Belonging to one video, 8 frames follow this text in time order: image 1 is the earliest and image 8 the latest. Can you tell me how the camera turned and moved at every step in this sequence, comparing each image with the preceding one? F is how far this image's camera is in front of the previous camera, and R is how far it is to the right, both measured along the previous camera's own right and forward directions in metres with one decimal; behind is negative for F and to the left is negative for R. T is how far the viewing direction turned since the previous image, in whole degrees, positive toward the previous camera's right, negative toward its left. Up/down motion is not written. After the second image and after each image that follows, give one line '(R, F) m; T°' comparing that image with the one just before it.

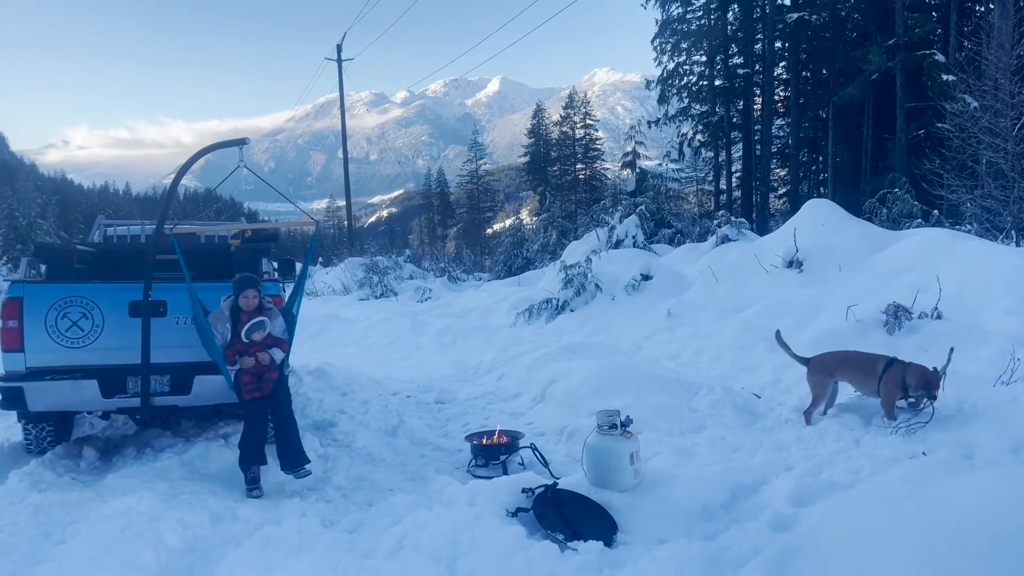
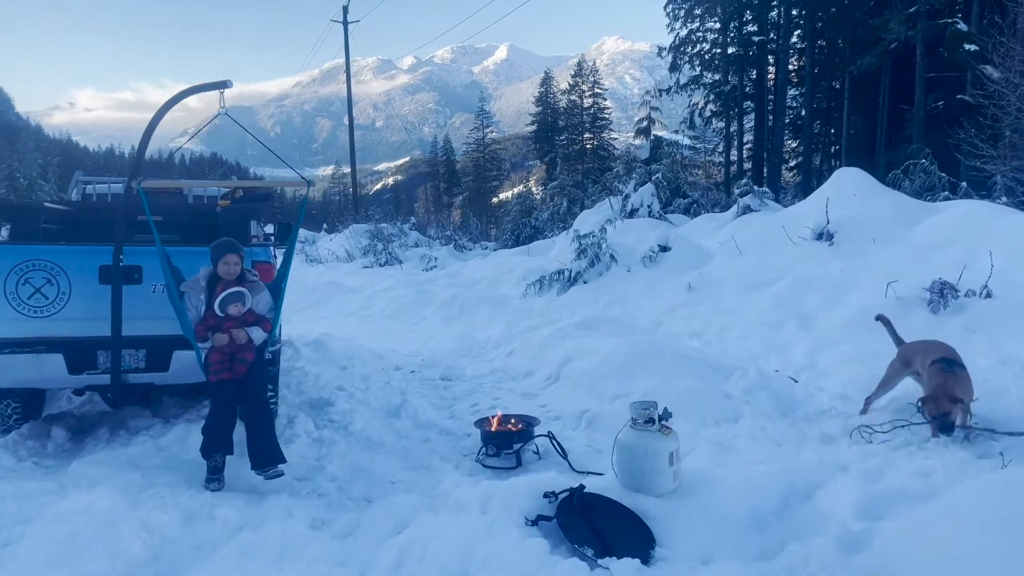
(-0.1, +0.6) m; 0°
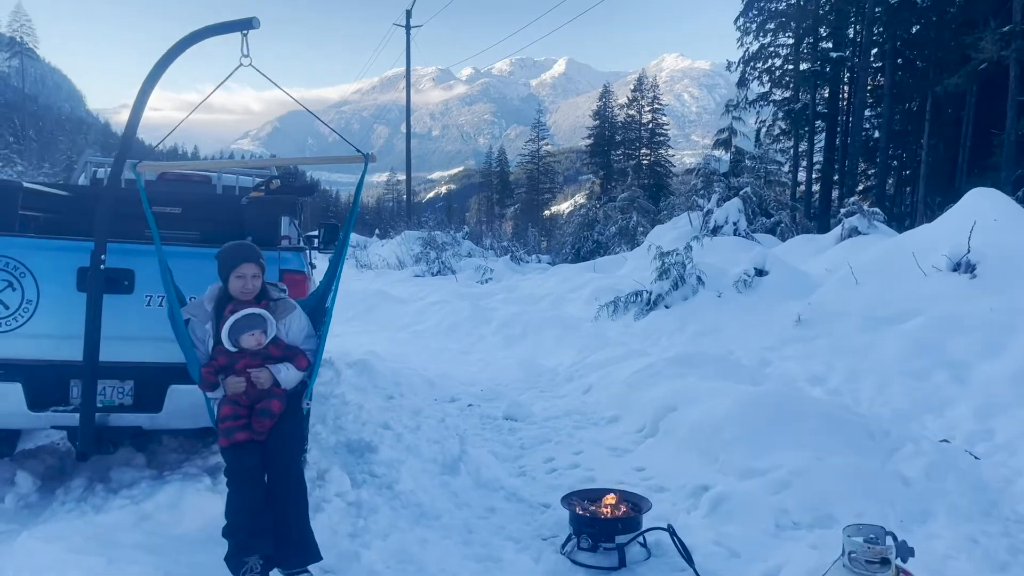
(-0.3, +1.2) m; -3°
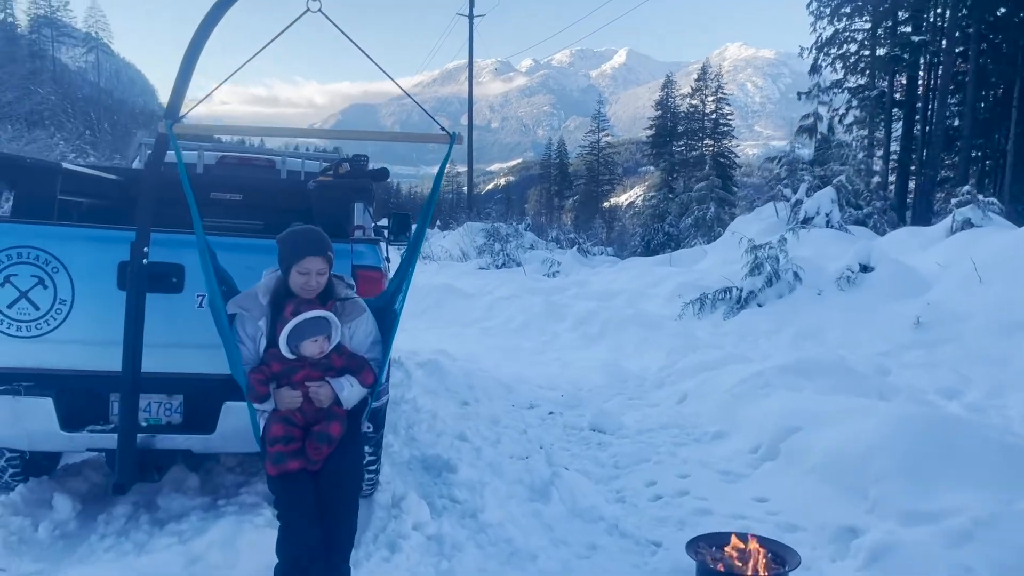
(-0.2, +0.6) m; -4°
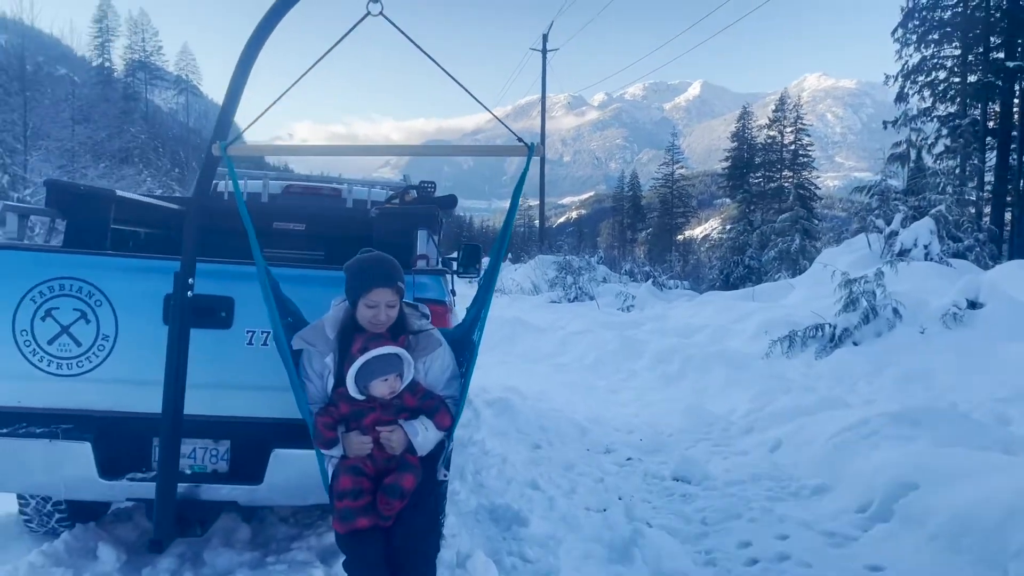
(0.0, +0.3) m; -5°
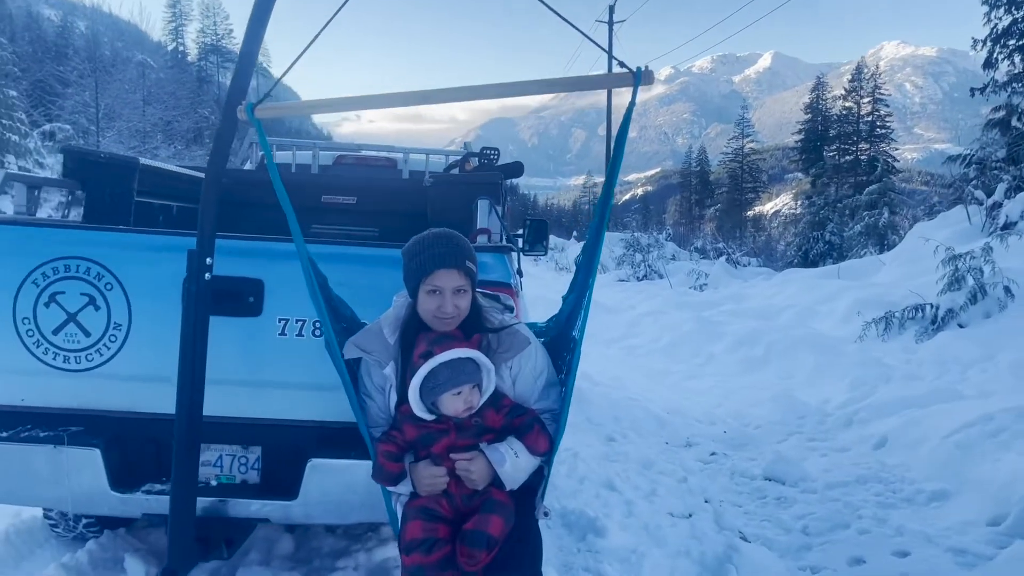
(0.0, +0.5) m; -5°
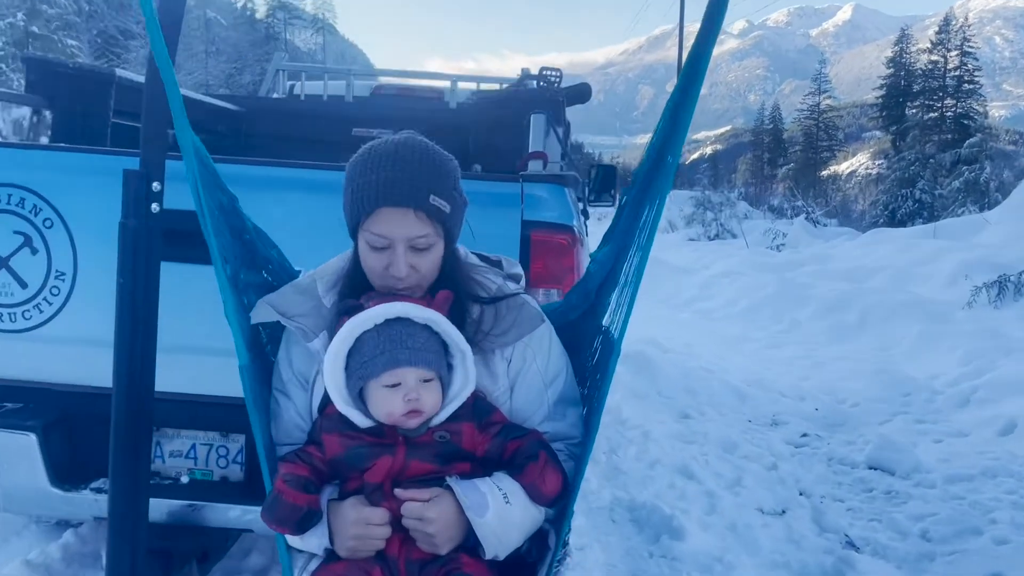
(0.0, +0.6) m; -4°
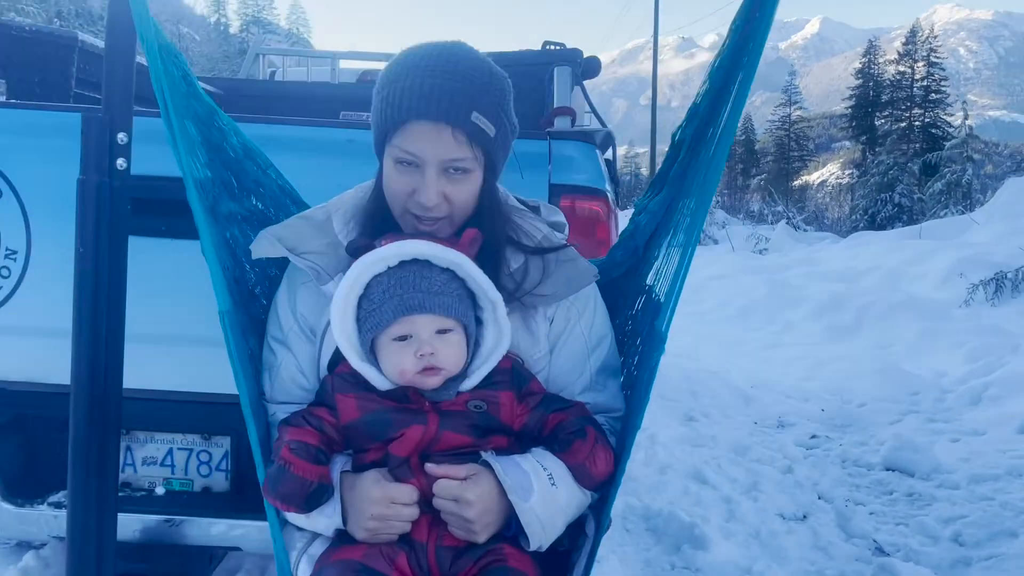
(-0.1, +0.2) m; +2°
